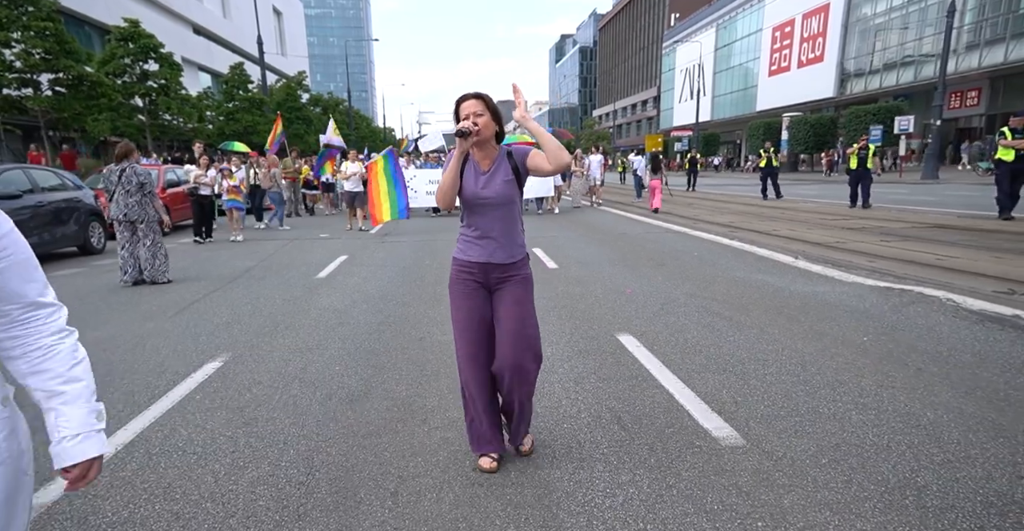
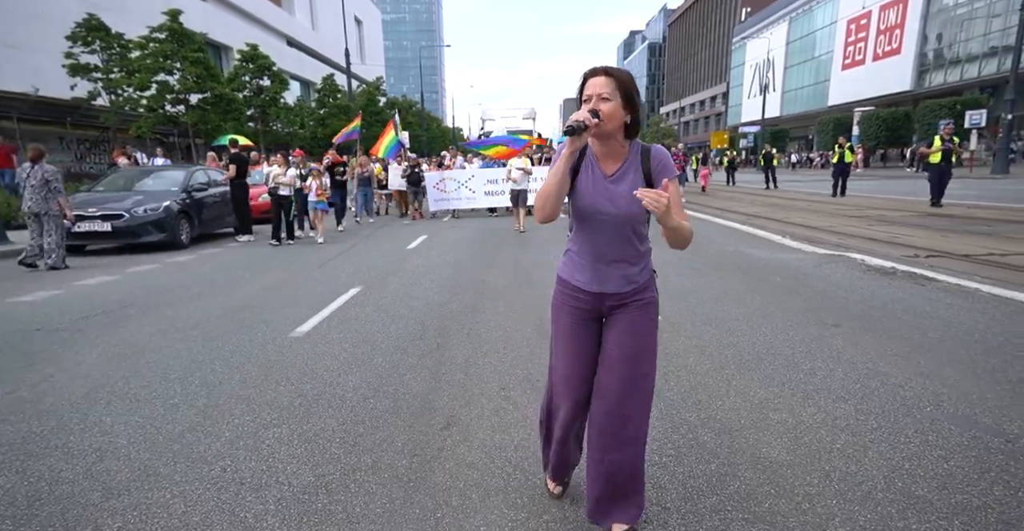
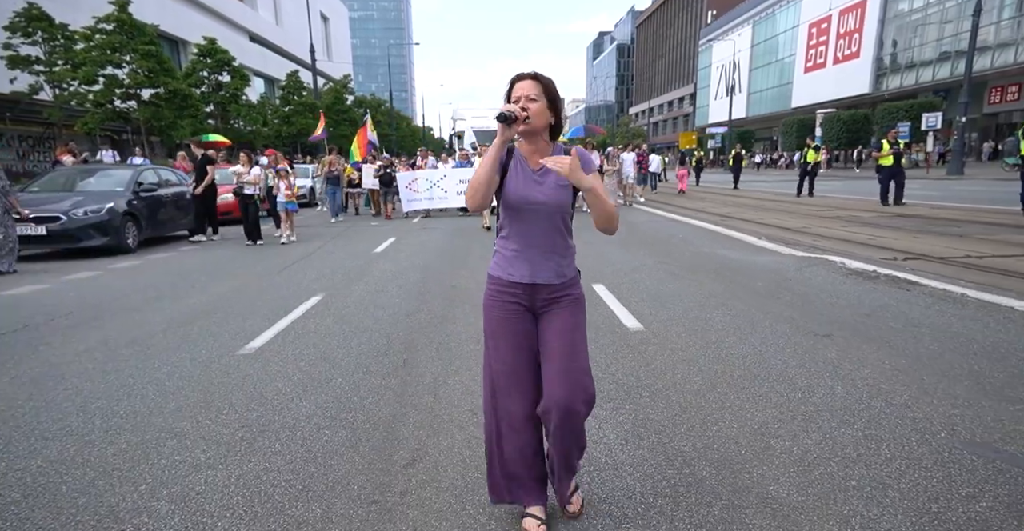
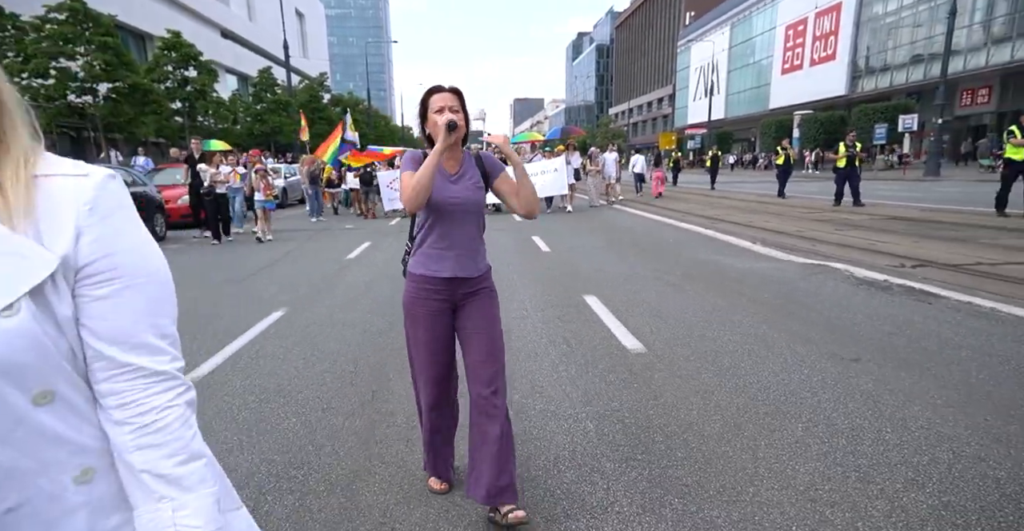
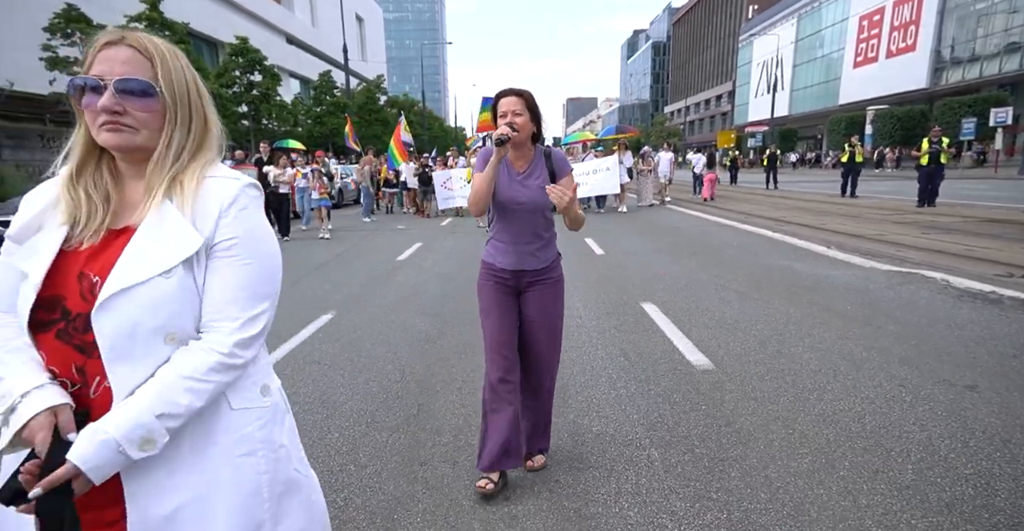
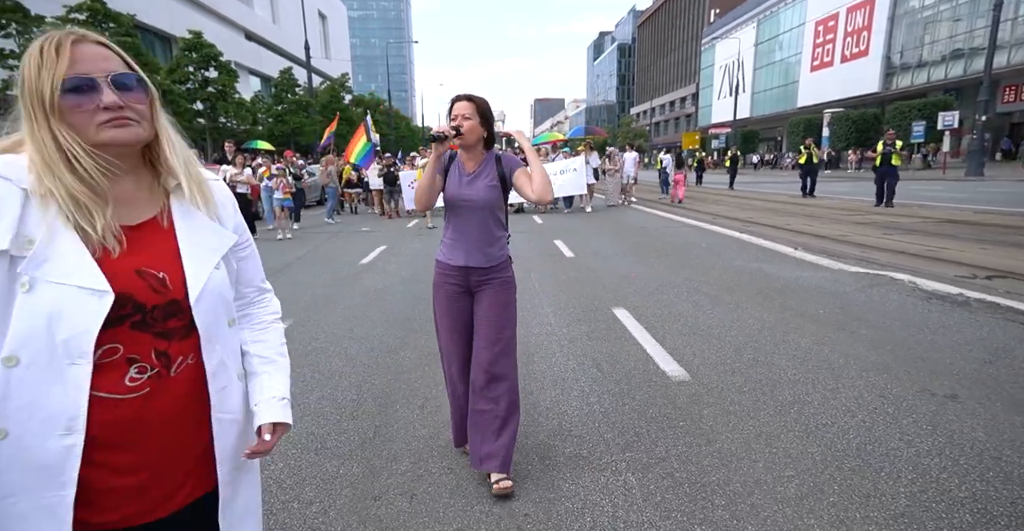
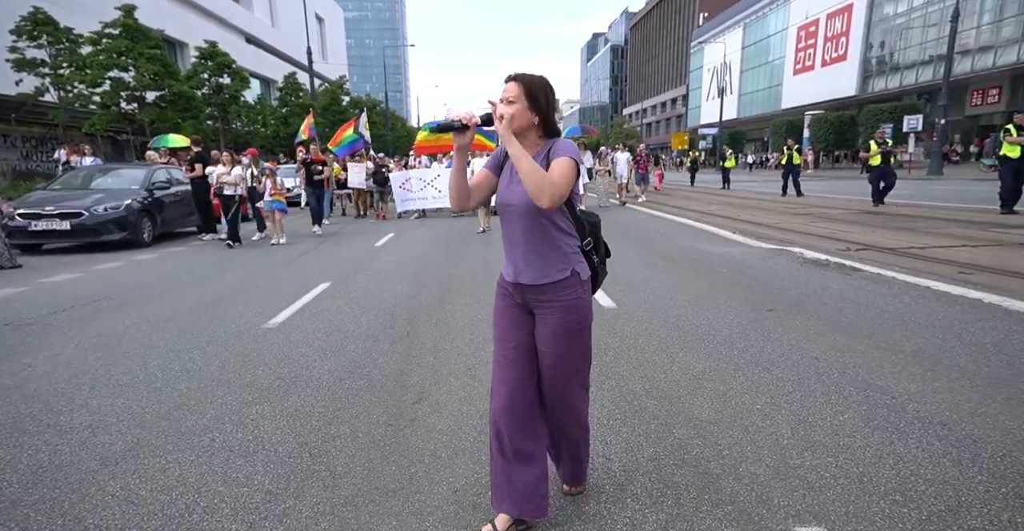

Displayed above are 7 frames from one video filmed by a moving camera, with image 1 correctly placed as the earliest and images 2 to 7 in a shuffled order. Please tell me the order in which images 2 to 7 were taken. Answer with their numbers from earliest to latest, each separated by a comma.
6, 5, 4, 3, 2, 7
